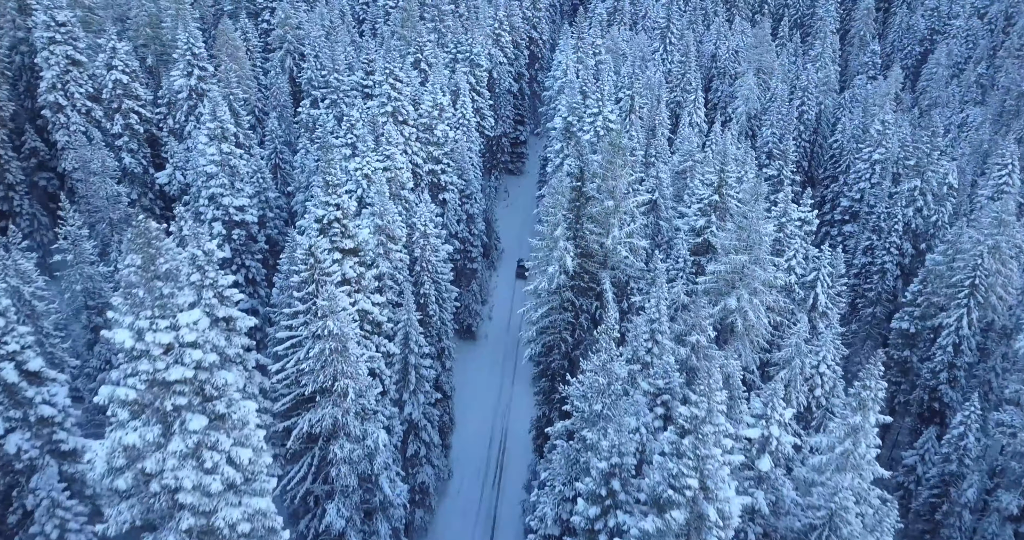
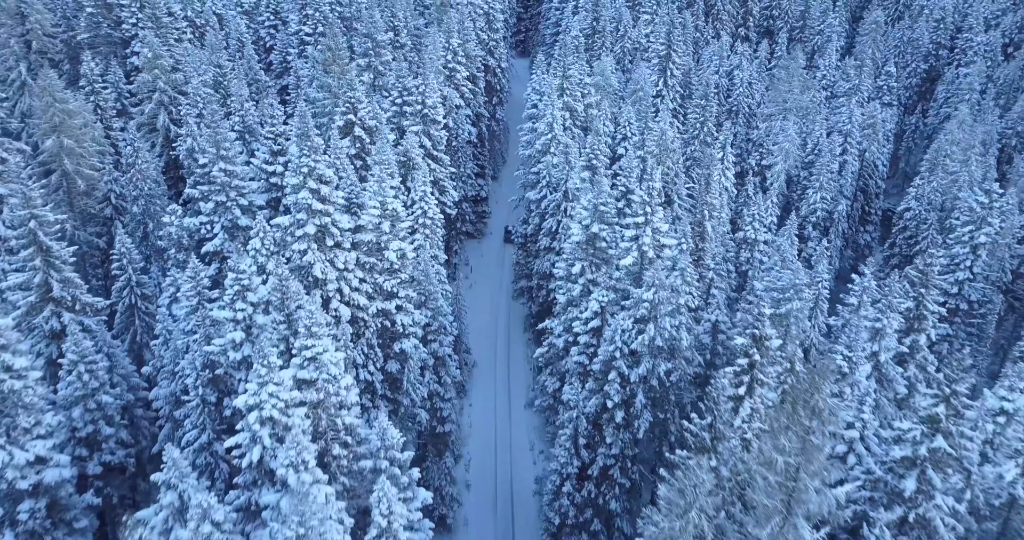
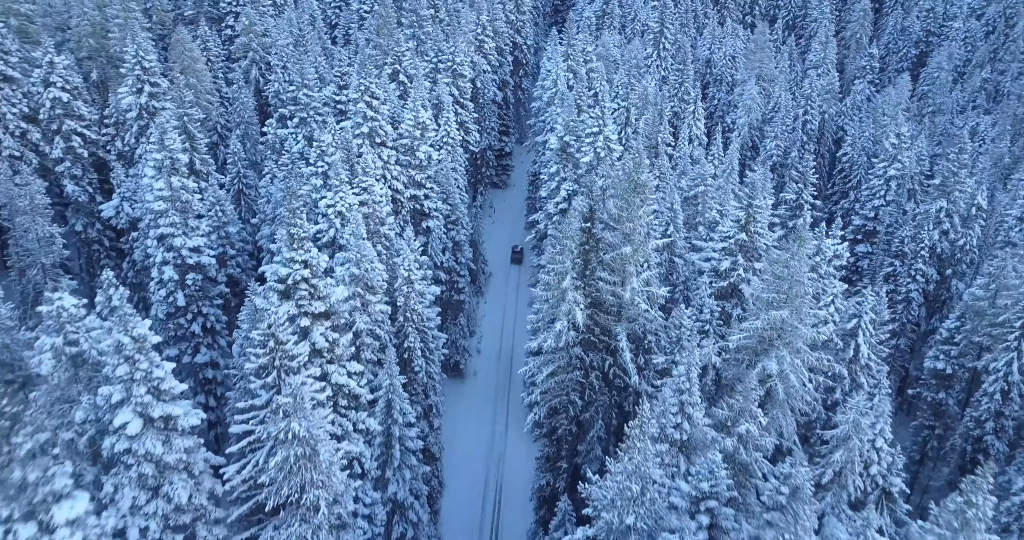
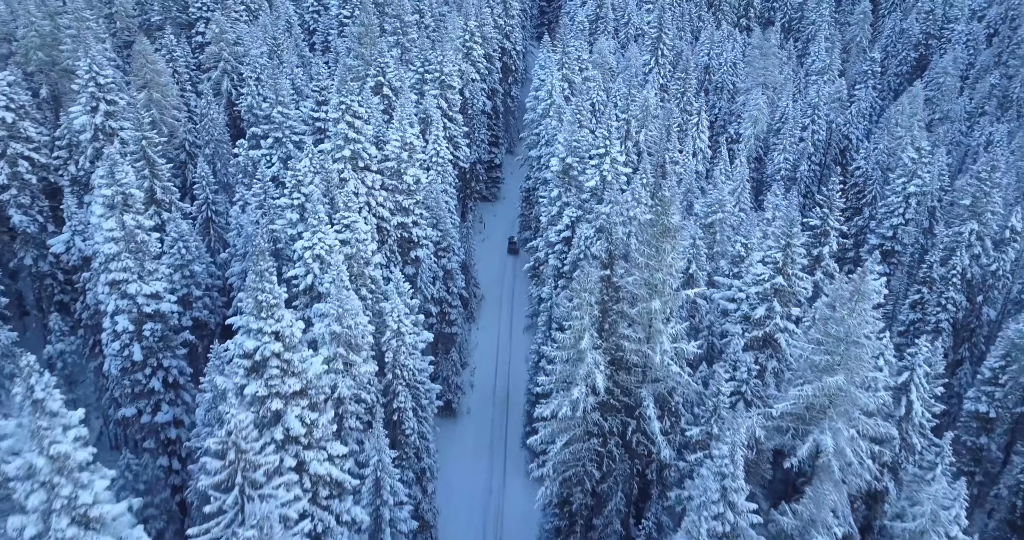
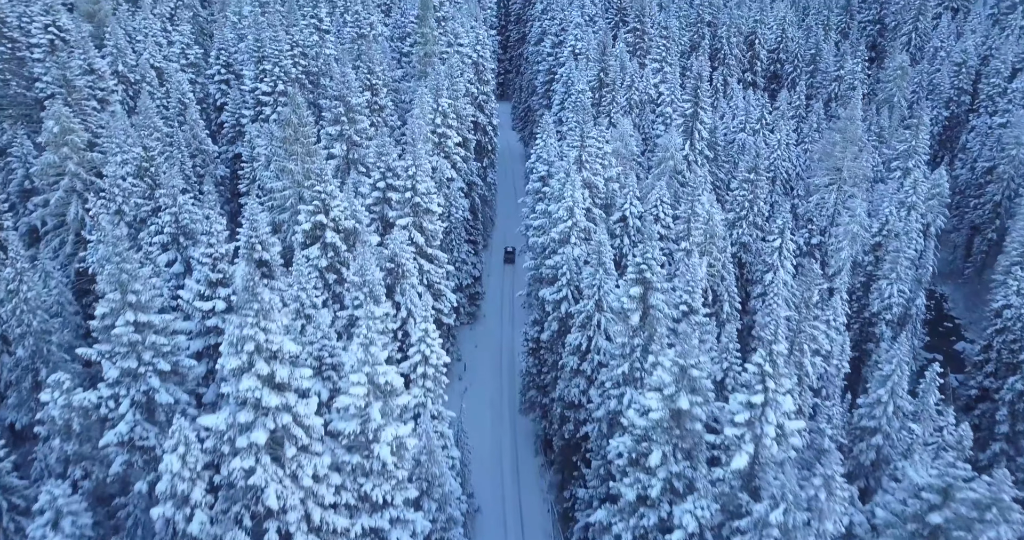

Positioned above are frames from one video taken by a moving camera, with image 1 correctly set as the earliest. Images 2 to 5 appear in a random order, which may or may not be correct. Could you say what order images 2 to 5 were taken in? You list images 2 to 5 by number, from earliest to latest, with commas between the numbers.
3, 4, 2, 5
